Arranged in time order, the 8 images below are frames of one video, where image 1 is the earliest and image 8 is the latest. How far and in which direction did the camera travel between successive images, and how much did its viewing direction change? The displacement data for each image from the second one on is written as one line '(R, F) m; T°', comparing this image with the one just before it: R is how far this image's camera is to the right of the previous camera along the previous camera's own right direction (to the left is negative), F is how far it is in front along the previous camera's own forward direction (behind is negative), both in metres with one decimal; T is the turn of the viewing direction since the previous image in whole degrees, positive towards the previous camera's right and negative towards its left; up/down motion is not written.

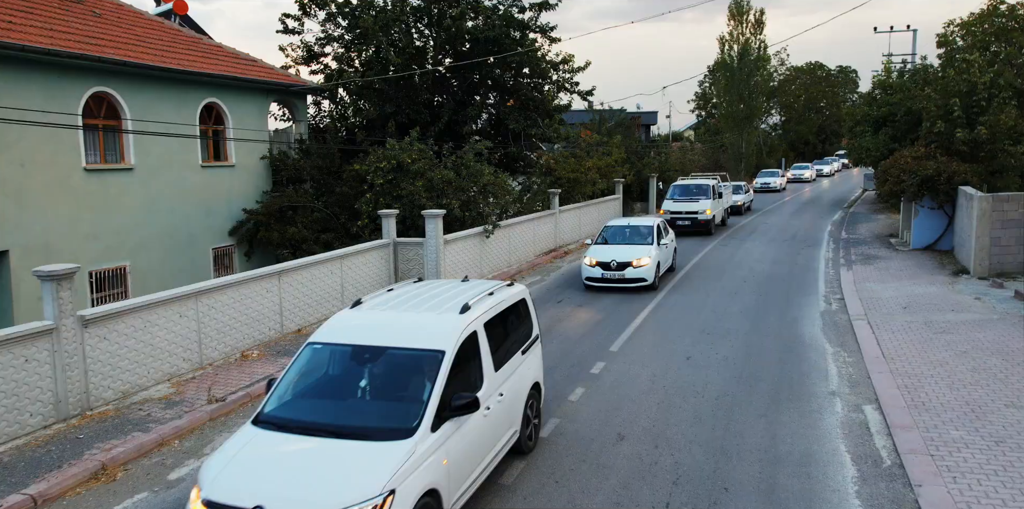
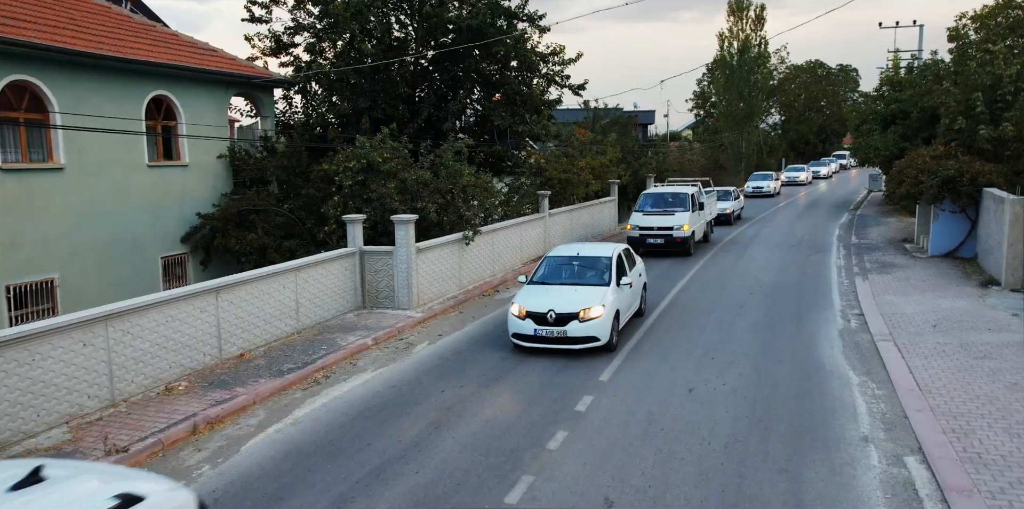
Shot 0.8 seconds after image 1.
(+0.3, +1.7) m; 0°
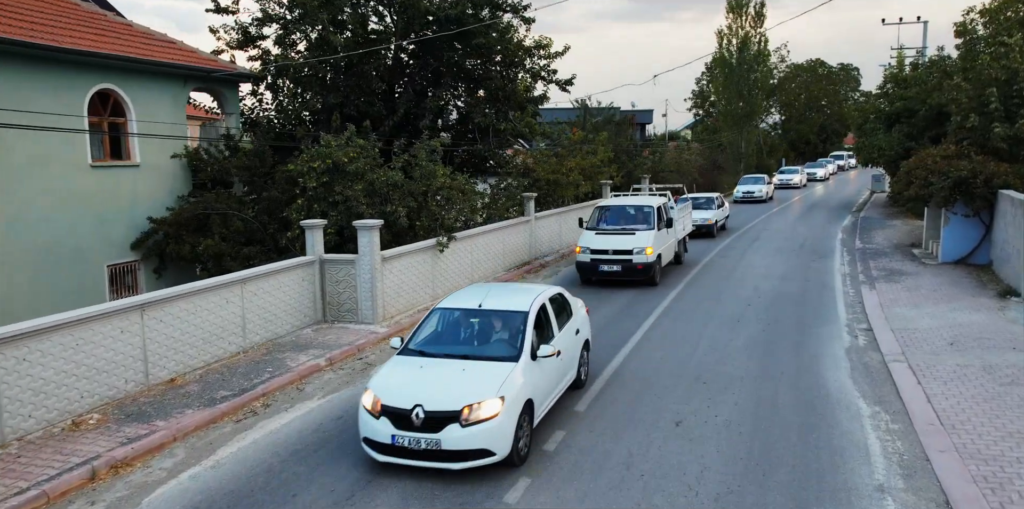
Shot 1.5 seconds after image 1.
(+0.5, +1.3) m; 0°
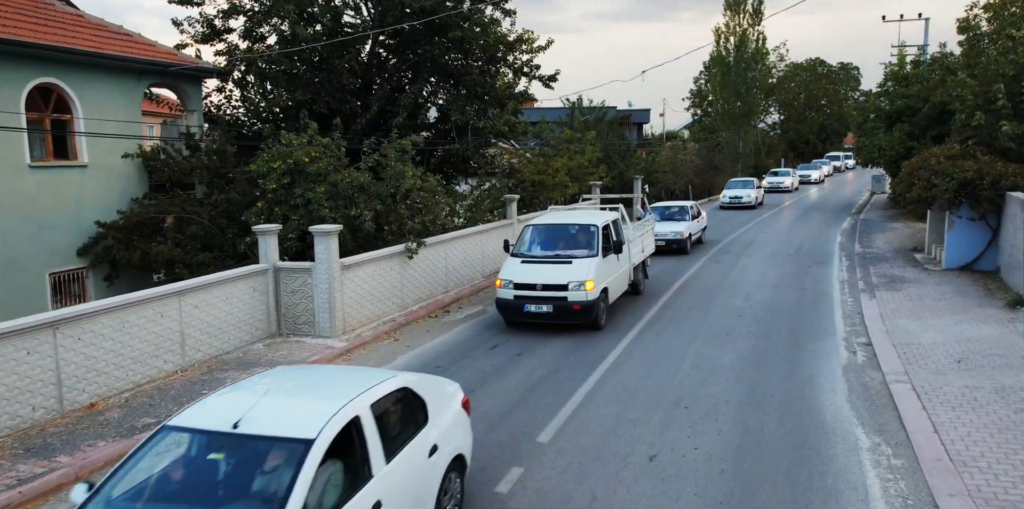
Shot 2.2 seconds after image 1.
(+0.5, +1.0) m; 0°
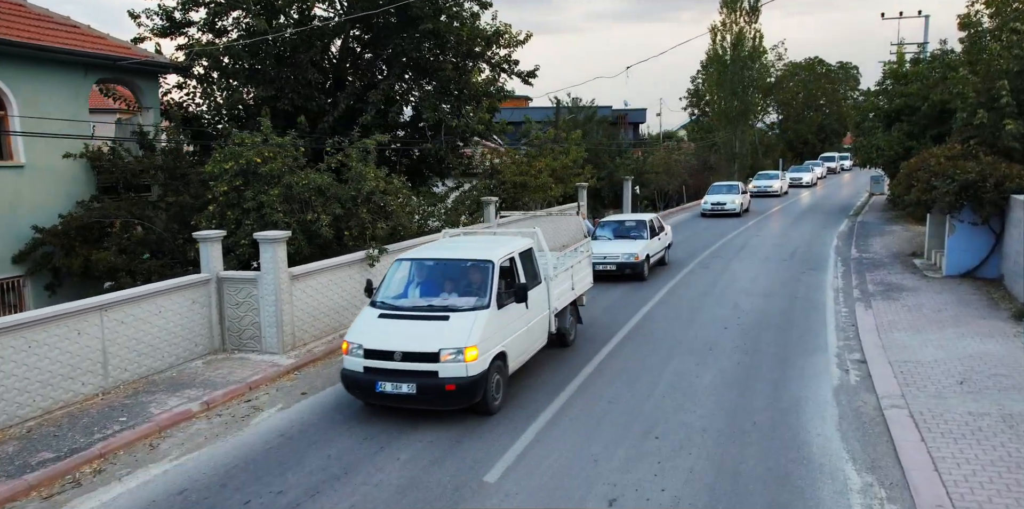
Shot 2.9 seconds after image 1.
(+0.5, +1.0) m; 0°
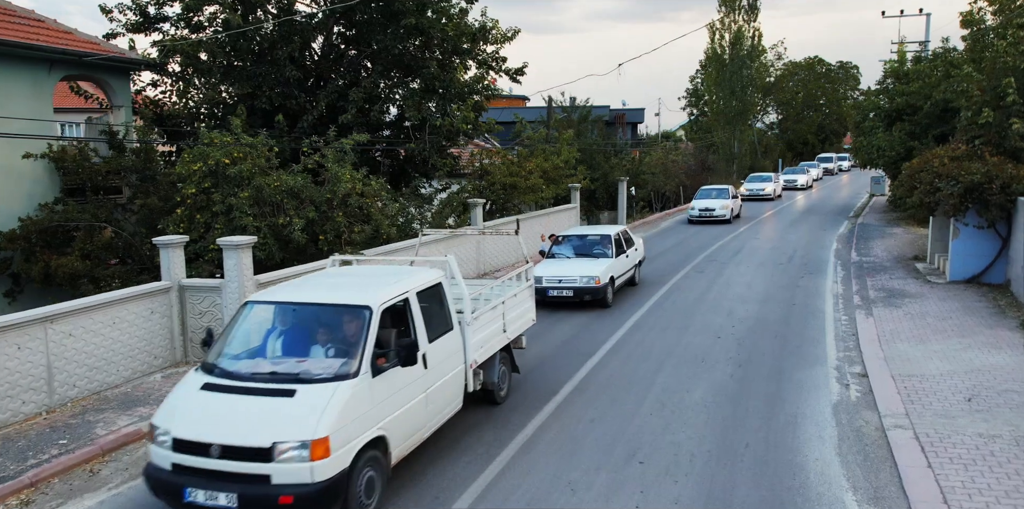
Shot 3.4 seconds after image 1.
(+0.3, +0.6) m; 0°
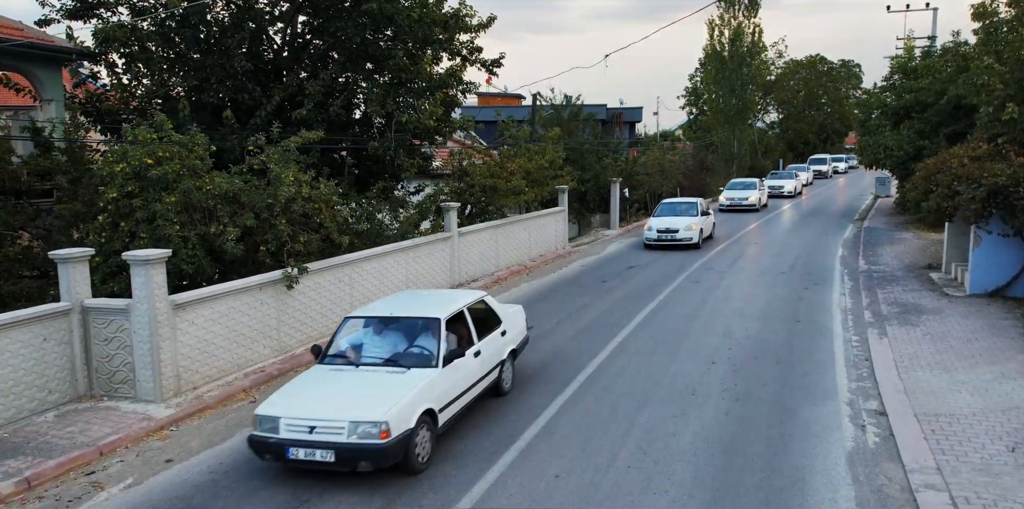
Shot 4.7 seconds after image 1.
(+0.5, +1.5) m; 0°
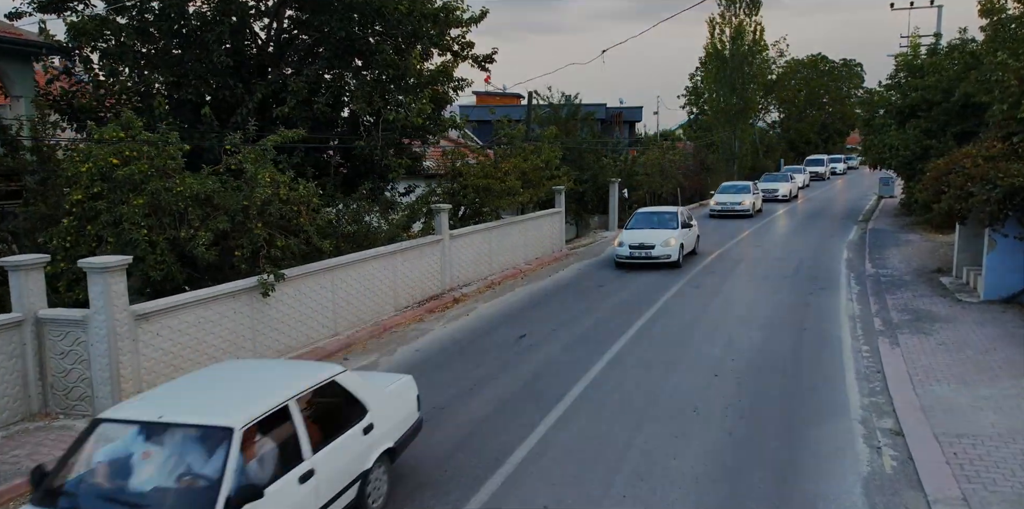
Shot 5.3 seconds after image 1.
(+0.1, +0.6) m; 0°
